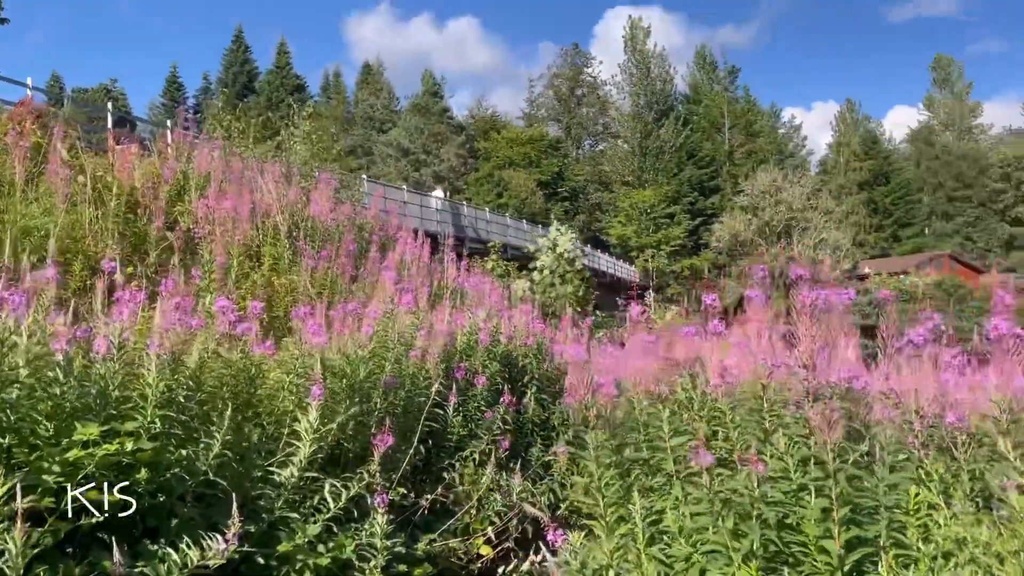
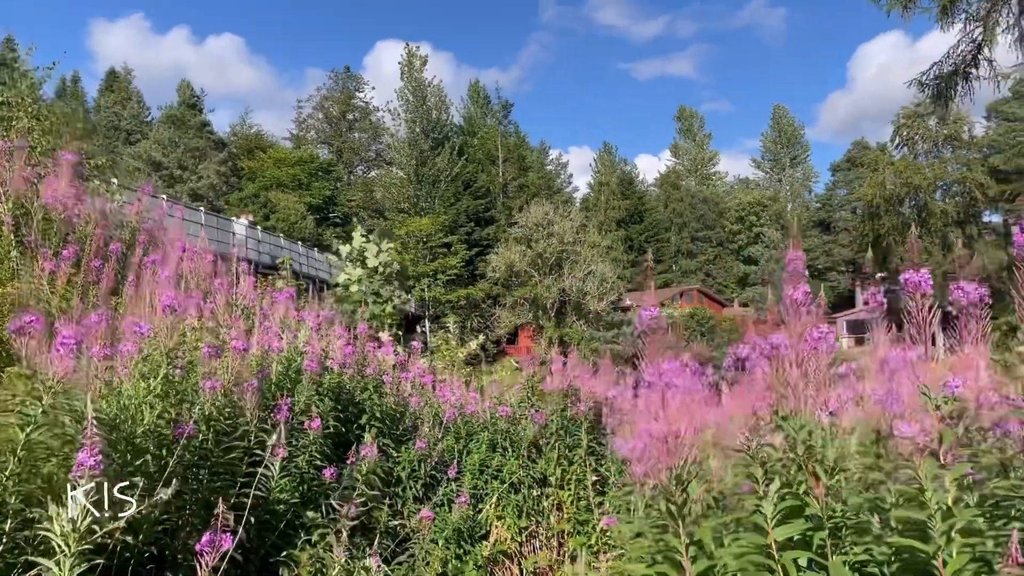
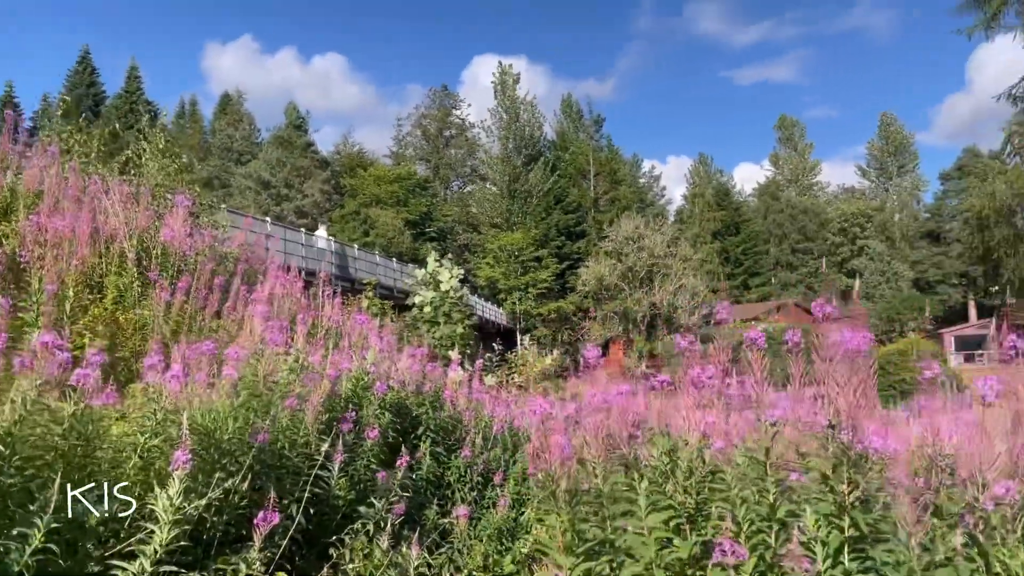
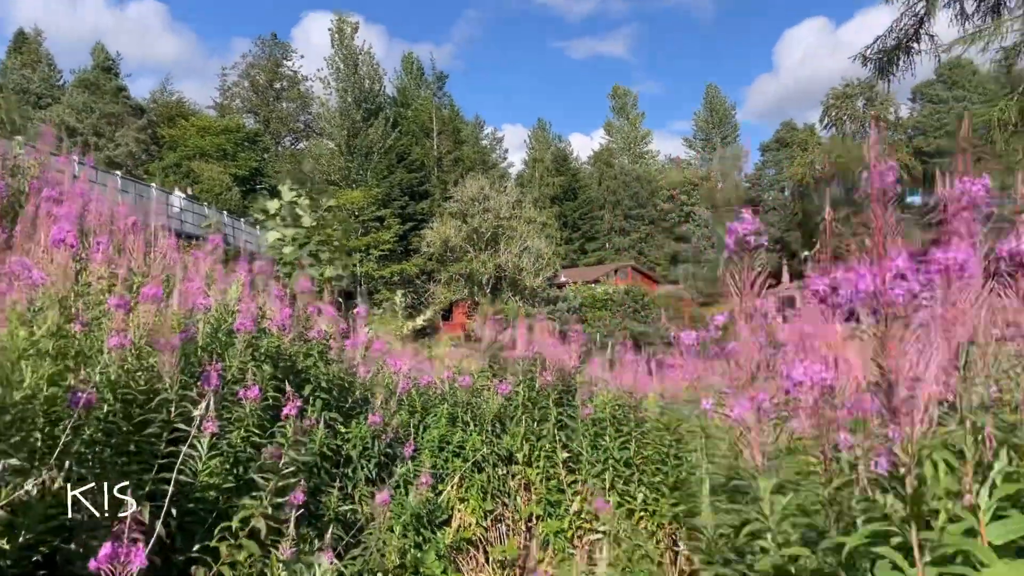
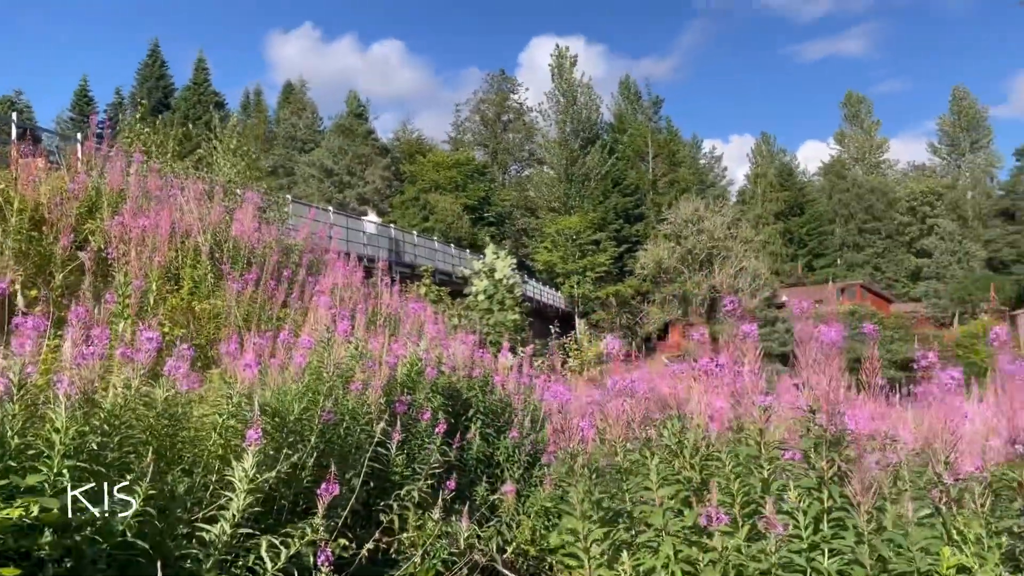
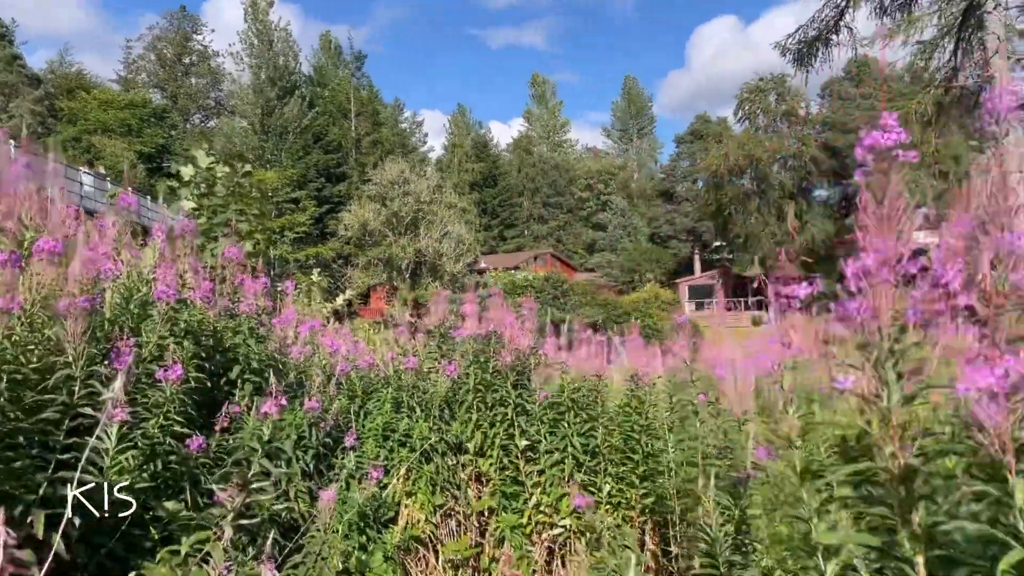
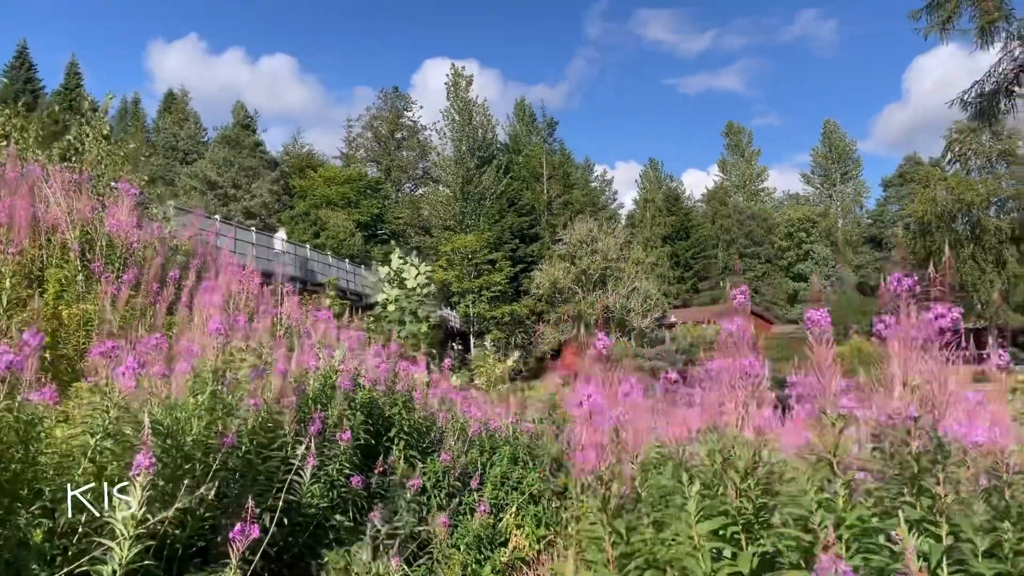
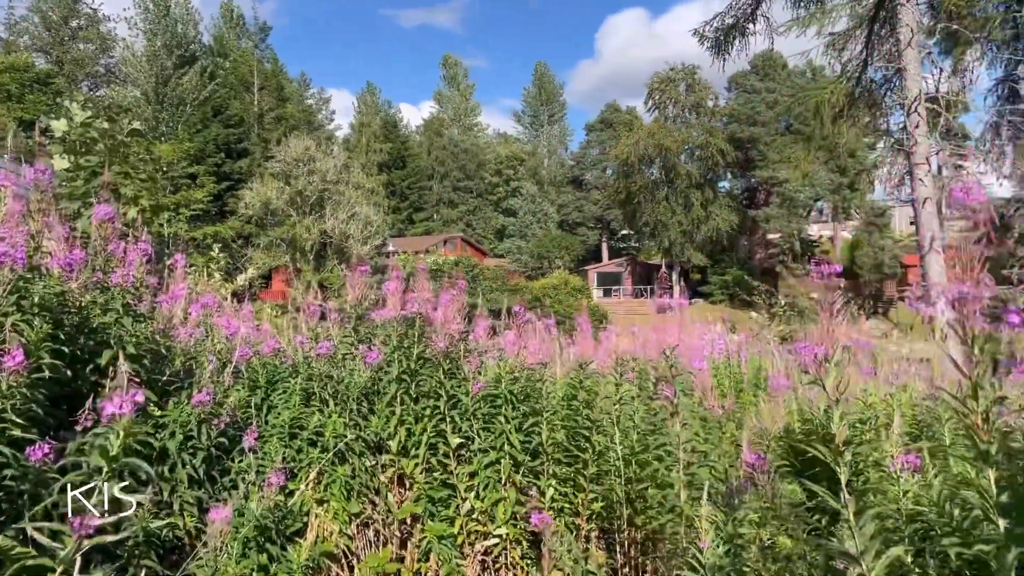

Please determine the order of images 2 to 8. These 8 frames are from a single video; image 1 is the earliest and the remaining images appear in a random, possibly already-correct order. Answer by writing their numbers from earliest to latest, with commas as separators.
5, 3, 7, 2, 4, 6, 8
